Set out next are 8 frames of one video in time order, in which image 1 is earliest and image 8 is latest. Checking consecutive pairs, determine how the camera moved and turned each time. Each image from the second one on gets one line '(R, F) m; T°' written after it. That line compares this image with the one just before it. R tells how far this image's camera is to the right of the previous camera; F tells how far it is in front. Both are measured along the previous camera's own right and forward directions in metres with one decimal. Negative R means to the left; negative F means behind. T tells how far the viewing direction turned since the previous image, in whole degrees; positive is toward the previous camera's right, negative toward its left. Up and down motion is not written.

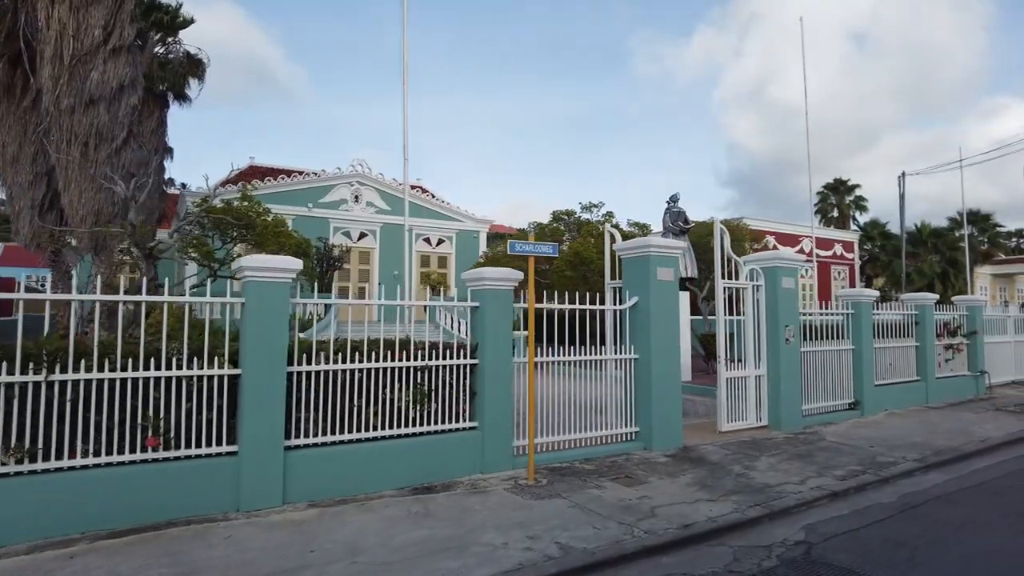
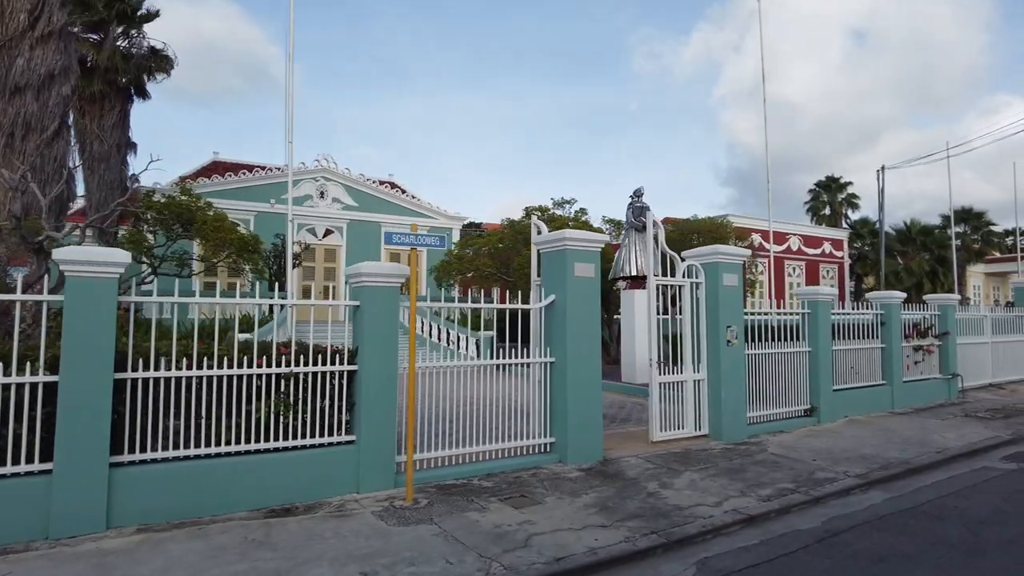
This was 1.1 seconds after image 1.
(+1.6, +0.8) m; 0°
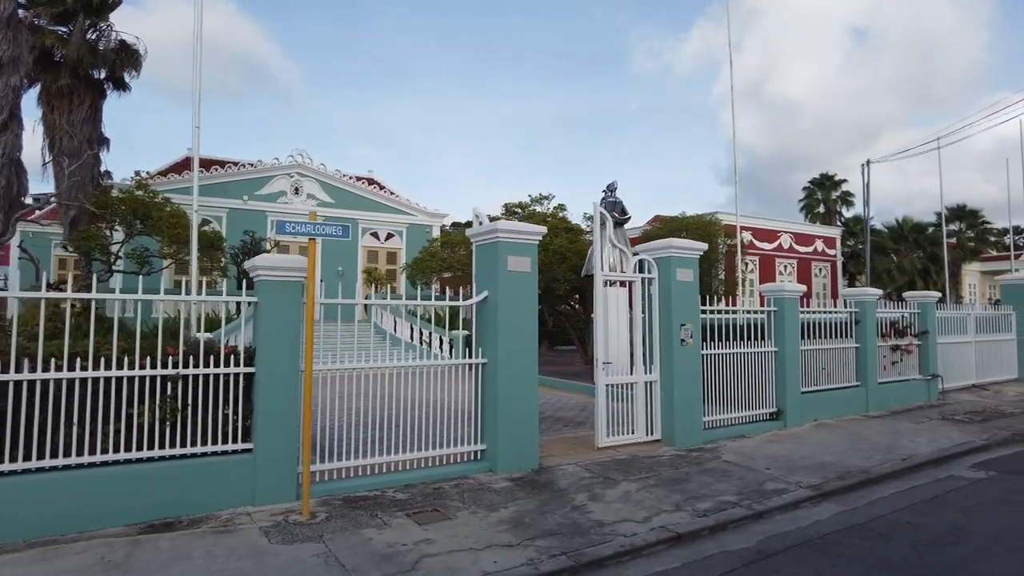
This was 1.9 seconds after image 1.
(+1.1, +0.6) m; 0°
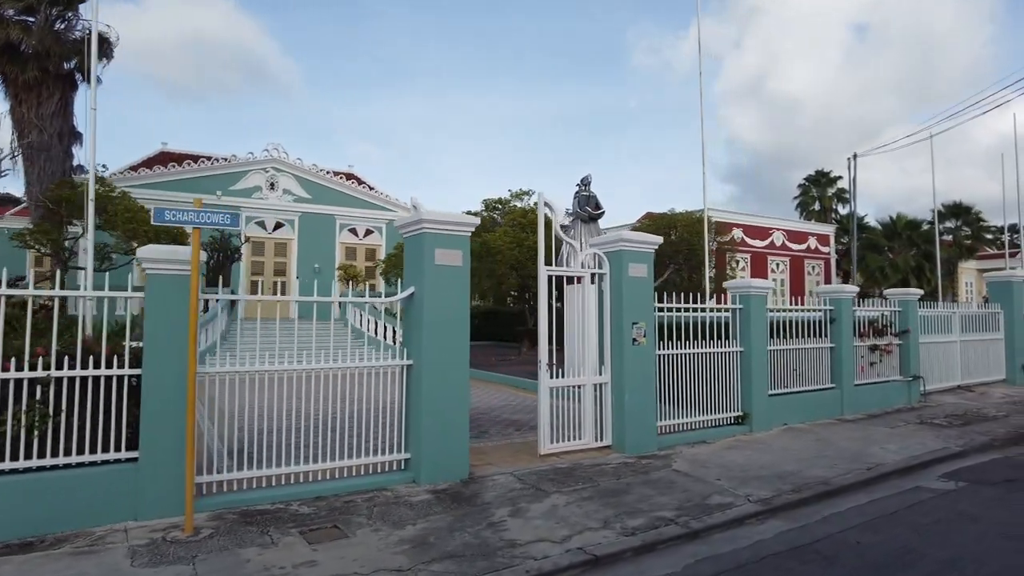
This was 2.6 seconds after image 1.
(+1.0, +0.6) m; 0°
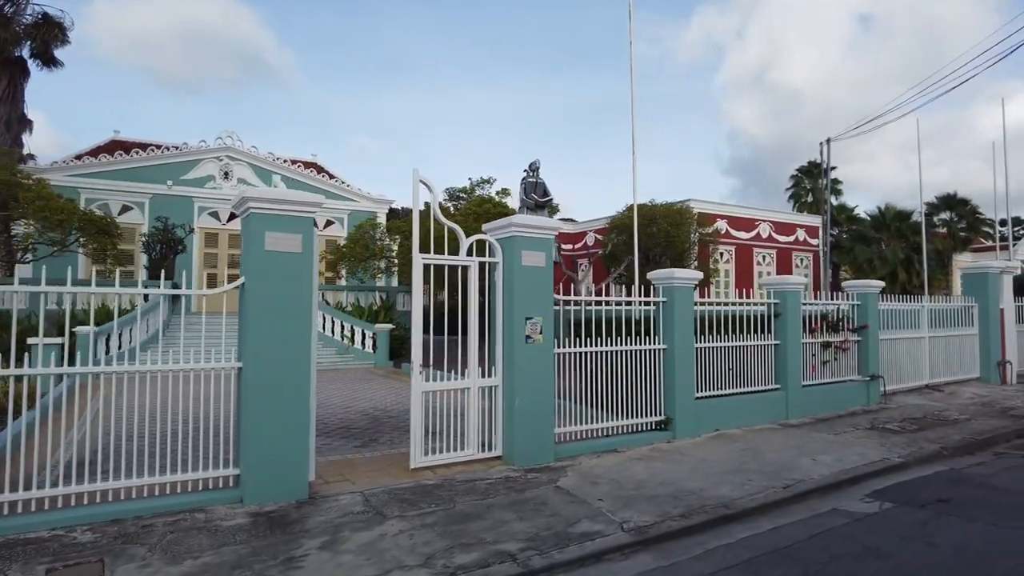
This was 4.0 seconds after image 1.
(+1.9, +1.0) m; 0°
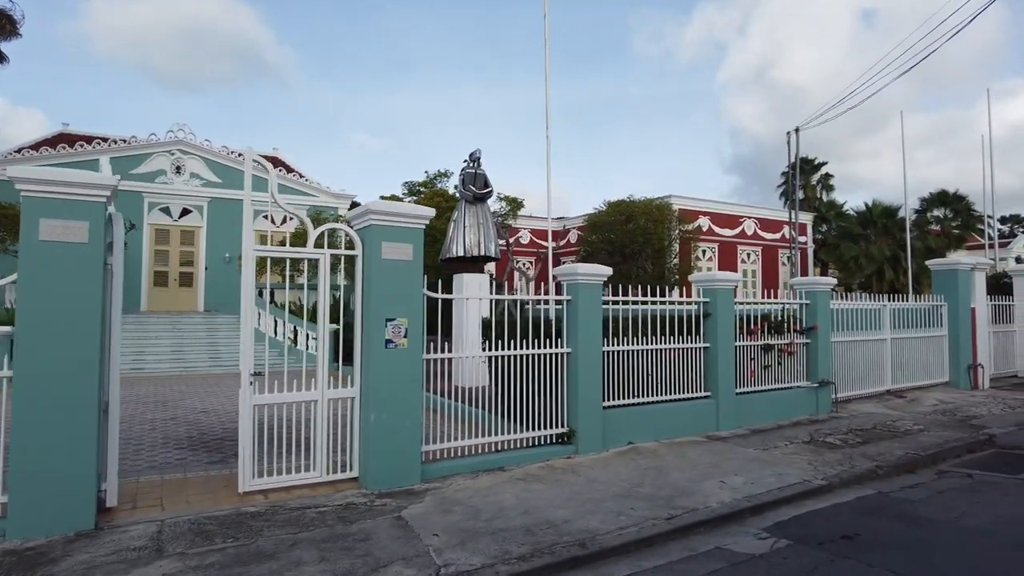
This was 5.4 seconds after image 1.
(+1.9, +0.9) m; 0°
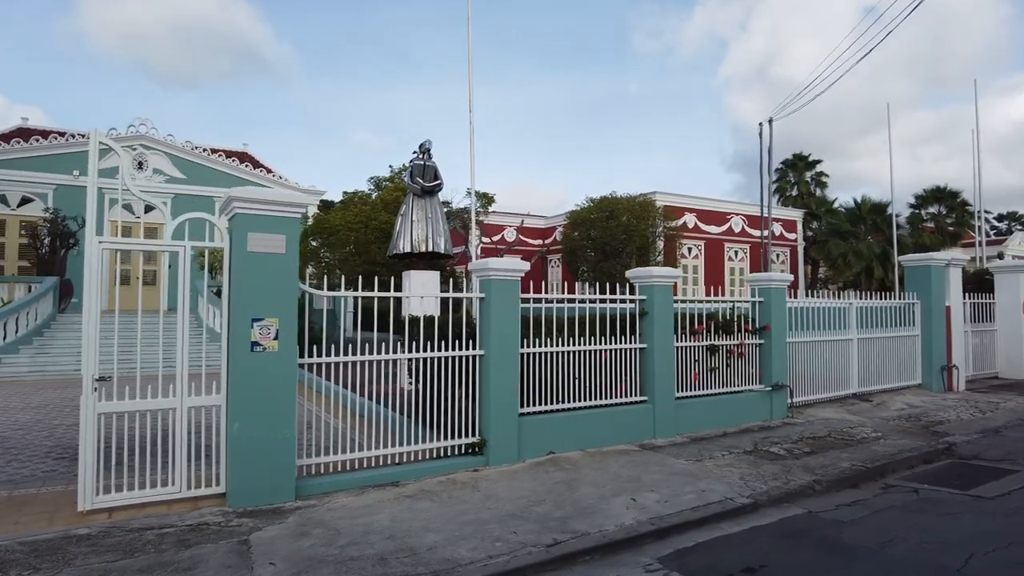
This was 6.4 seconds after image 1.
(+1.4, +0.7) m; 0°
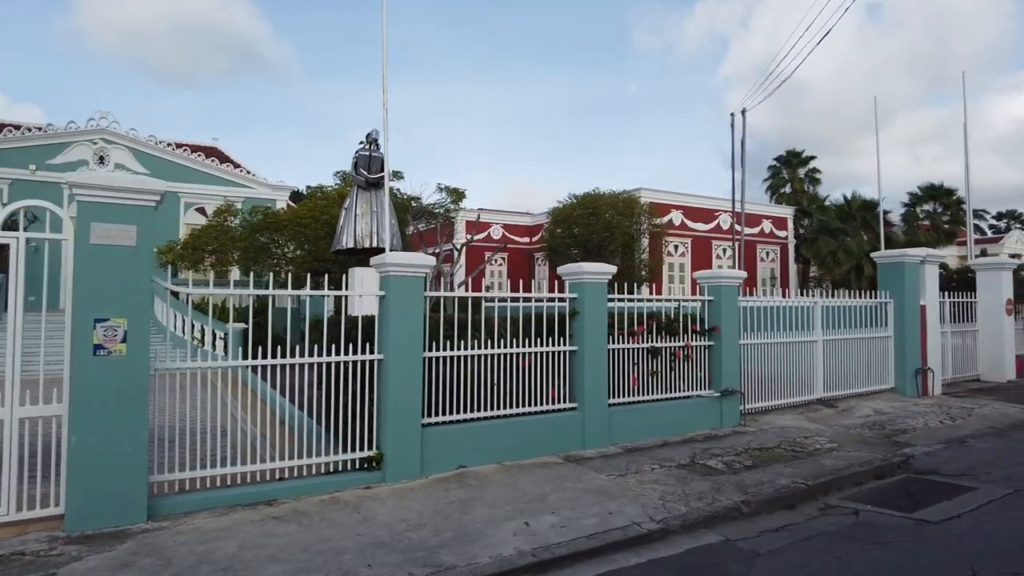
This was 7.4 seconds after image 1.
(+1.3, +0.7) m; 0°
